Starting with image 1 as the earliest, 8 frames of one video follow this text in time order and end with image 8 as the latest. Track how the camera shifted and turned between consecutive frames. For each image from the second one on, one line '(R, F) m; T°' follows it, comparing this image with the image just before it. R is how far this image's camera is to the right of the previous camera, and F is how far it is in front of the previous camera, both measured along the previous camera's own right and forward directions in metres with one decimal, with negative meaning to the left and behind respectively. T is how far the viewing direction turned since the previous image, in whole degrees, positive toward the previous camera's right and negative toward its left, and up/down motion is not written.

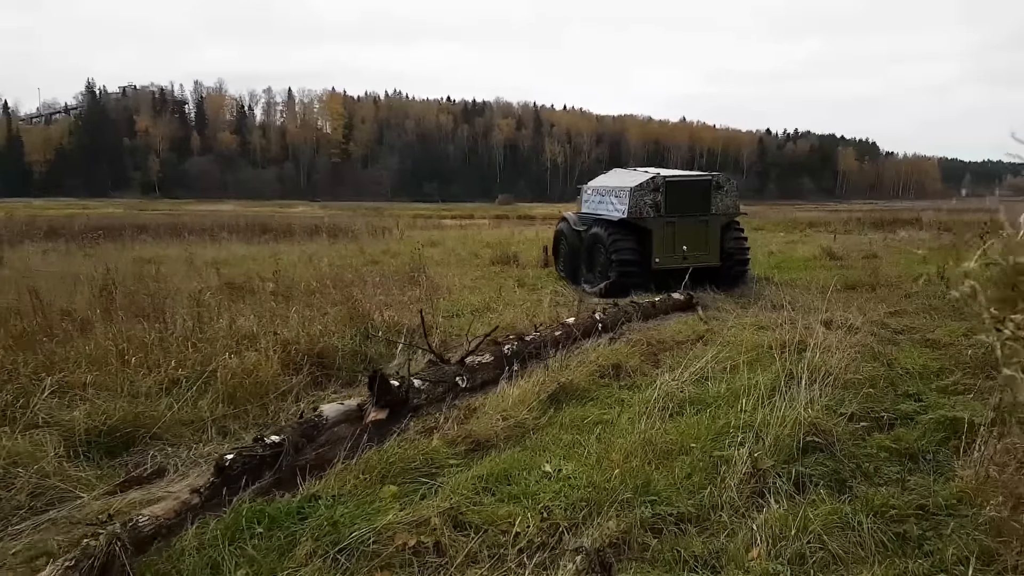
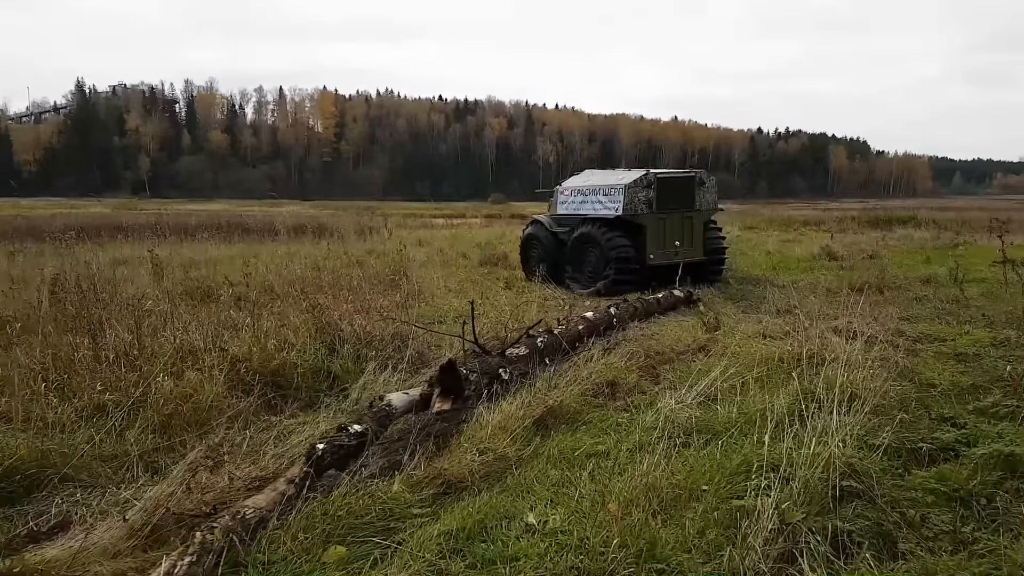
(+0.1, +0.6) m; +1°
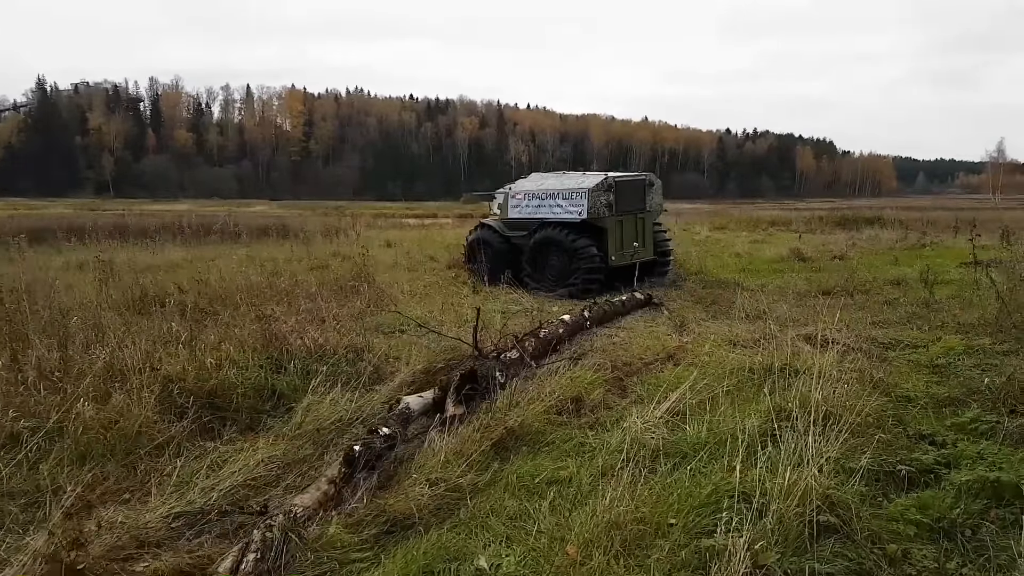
(+0.1, +0.3) m; +2°
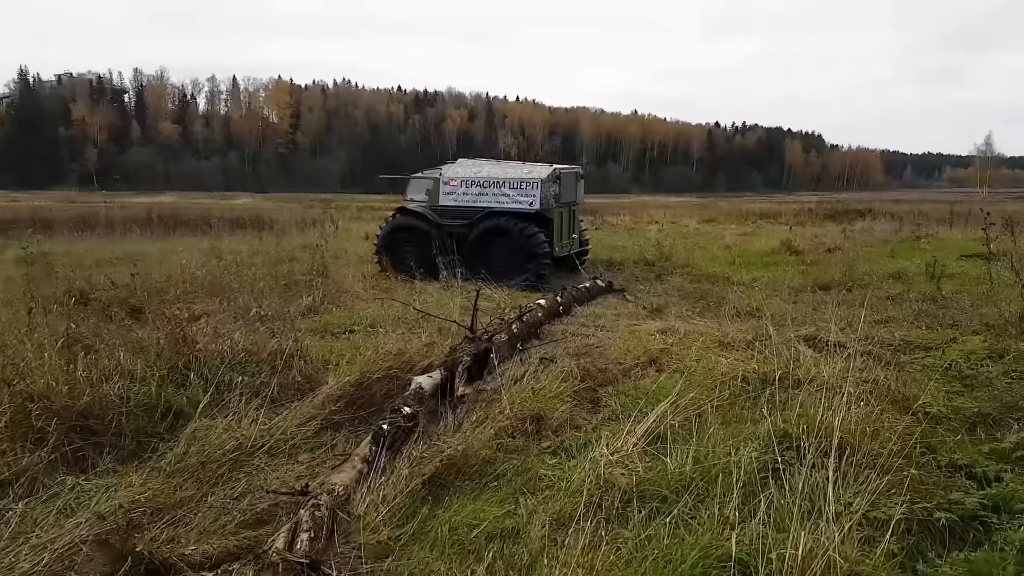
(+0.2, +0.8) m; +1°
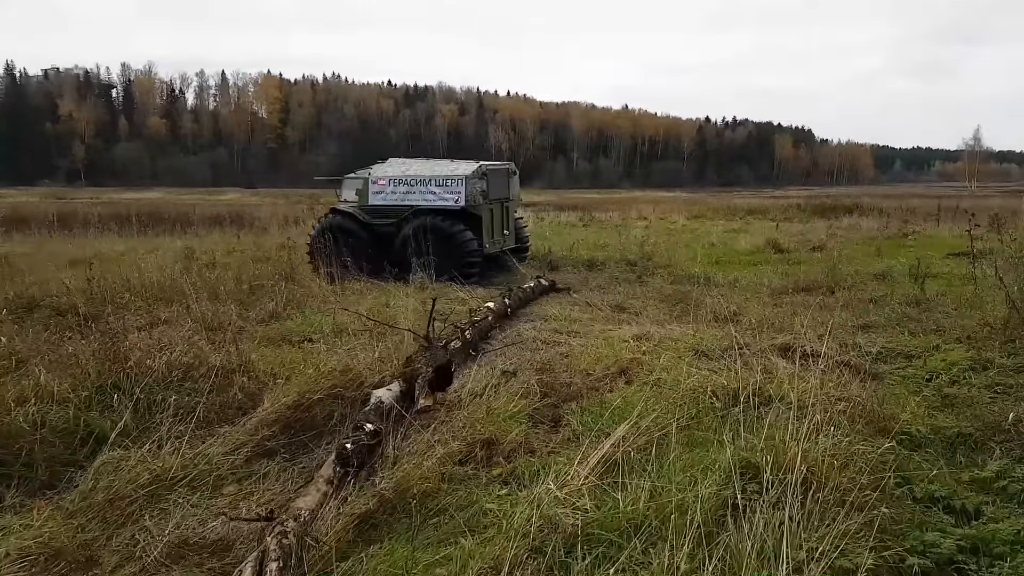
(+0.2, +0.3) m; +1°
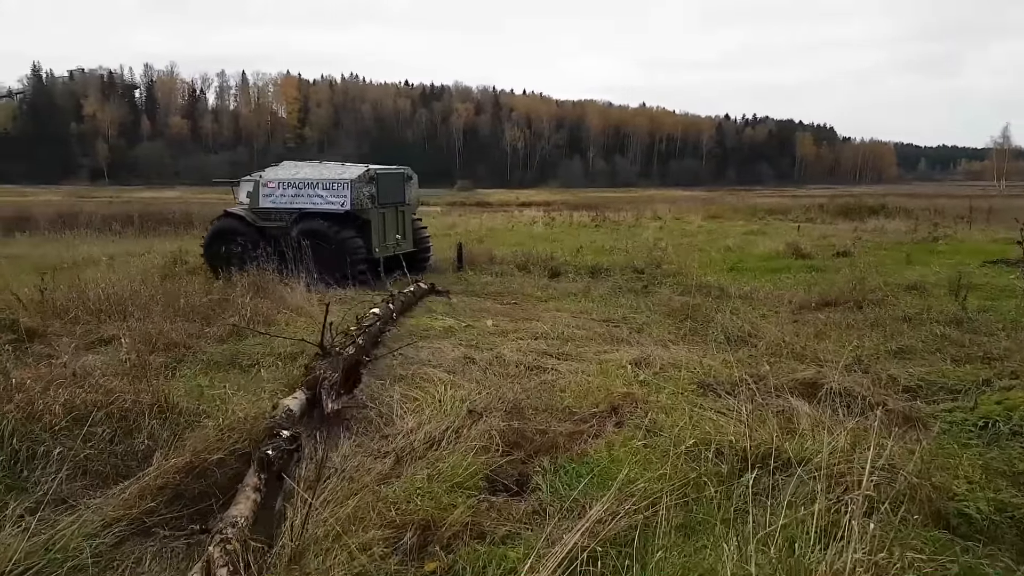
(+0.3, +0.8) m; -1°
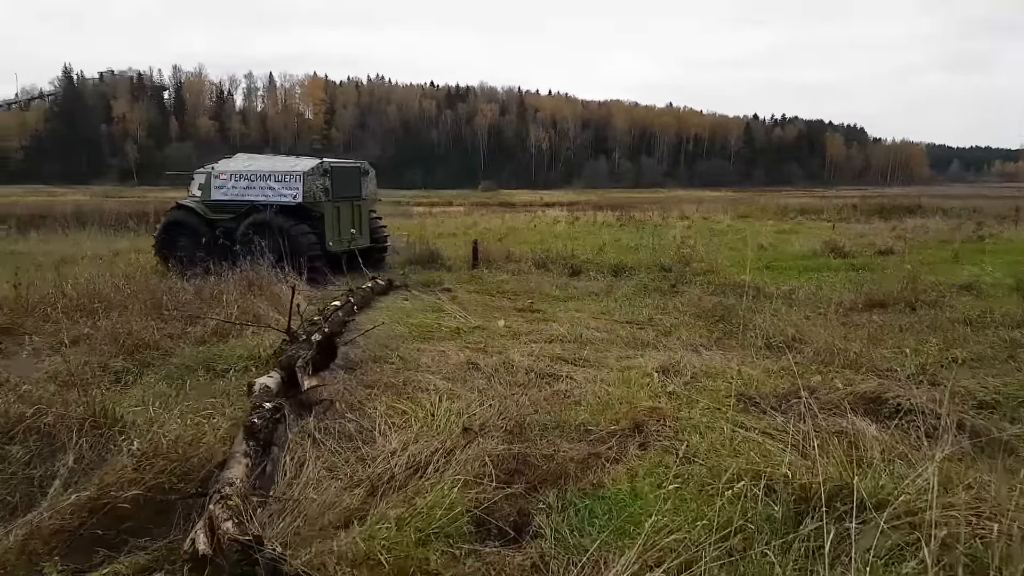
(+0.1, +0.7) m; -2°
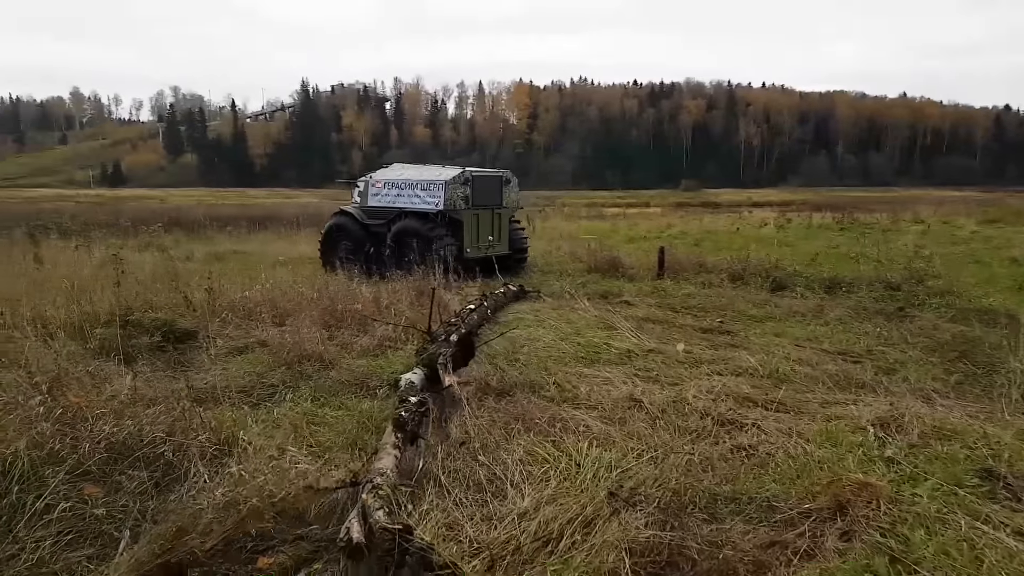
(+0.1, +0.6) m; -15°
